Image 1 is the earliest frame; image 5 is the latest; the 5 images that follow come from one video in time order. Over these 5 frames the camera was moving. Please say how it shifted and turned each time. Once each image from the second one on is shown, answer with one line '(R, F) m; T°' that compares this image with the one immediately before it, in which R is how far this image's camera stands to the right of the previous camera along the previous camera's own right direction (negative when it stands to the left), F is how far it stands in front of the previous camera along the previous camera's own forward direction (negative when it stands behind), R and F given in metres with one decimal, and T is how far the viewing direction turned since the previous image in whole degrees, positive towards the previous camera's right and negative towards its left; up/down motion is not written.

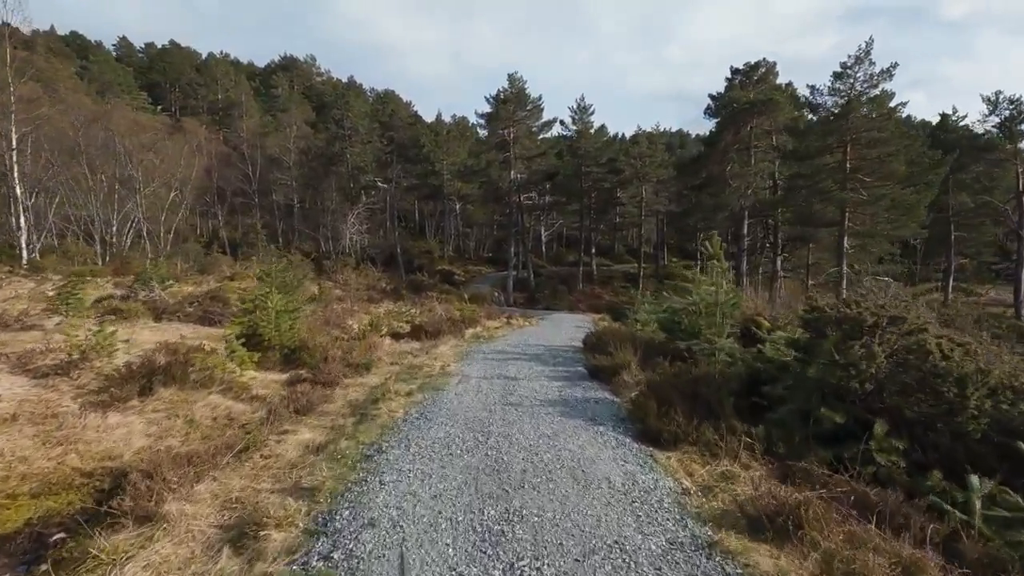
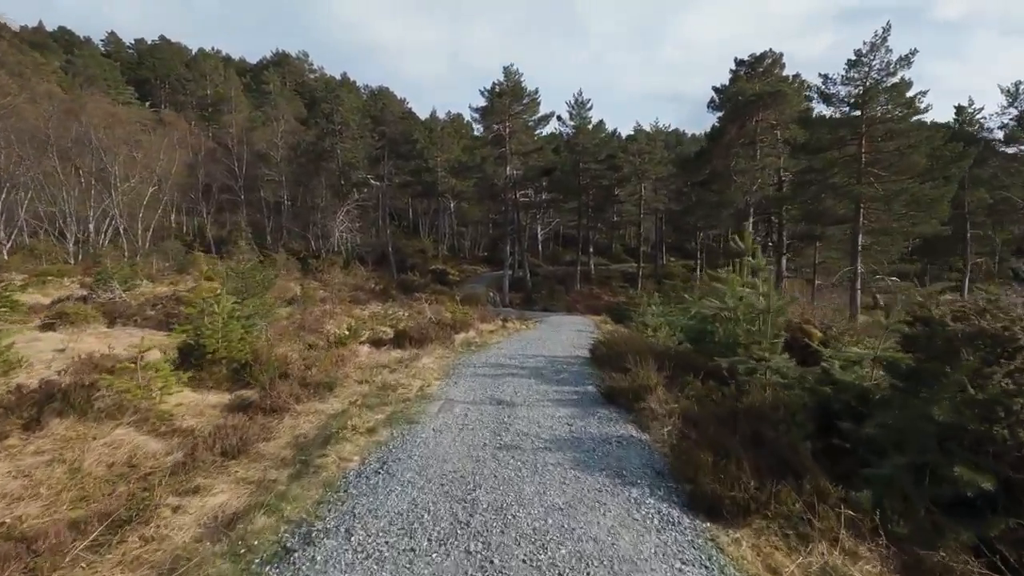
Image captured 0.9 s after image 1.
(0.0, +1.4) m; 0°
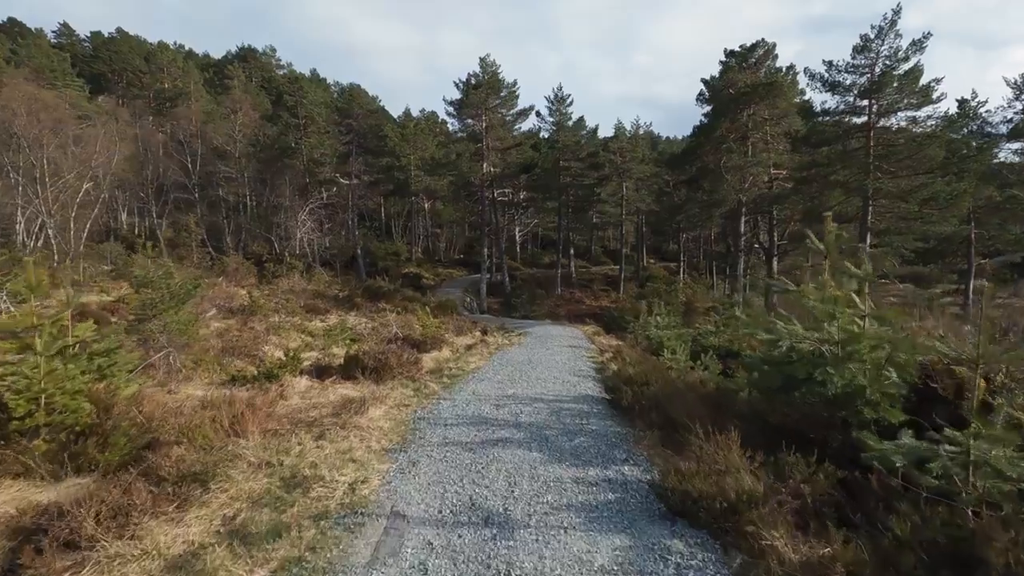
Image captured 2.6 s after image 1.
(-0.1, +2.3) m; +3°
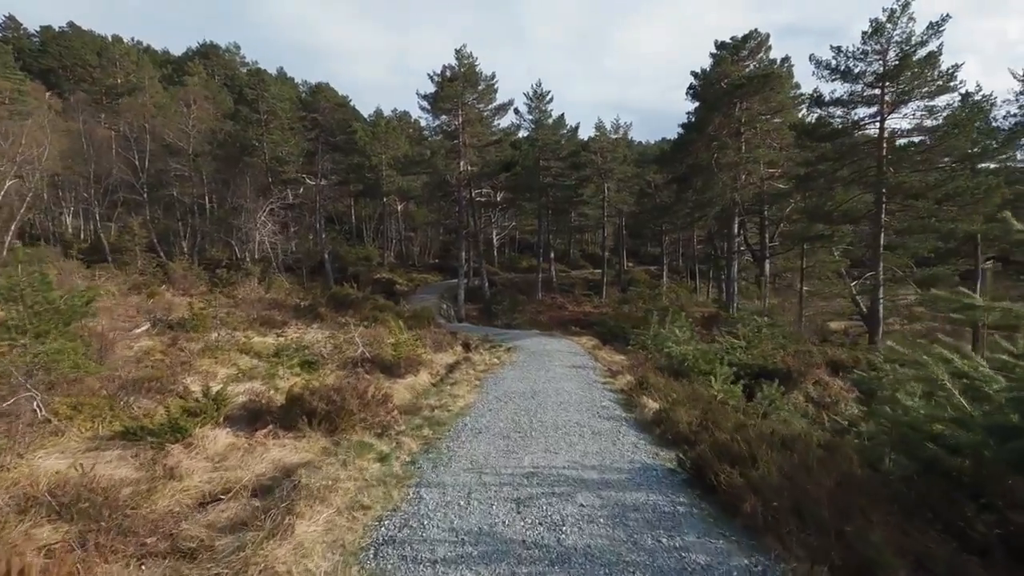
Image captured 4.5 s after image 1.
(-0.3, +2.2) m; +3°
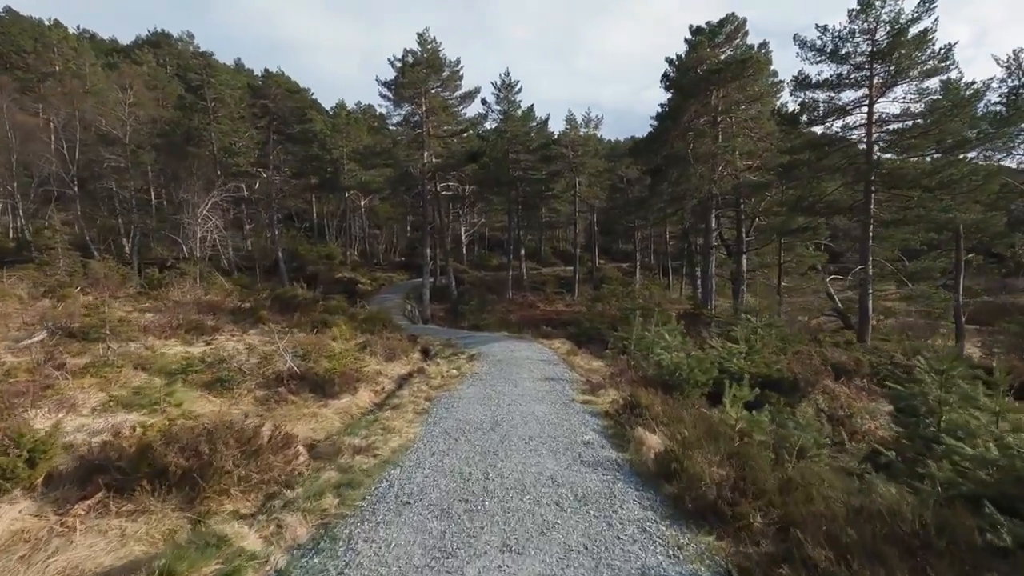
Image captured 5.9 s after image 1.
(+0.2, +1.8) m; +3°
